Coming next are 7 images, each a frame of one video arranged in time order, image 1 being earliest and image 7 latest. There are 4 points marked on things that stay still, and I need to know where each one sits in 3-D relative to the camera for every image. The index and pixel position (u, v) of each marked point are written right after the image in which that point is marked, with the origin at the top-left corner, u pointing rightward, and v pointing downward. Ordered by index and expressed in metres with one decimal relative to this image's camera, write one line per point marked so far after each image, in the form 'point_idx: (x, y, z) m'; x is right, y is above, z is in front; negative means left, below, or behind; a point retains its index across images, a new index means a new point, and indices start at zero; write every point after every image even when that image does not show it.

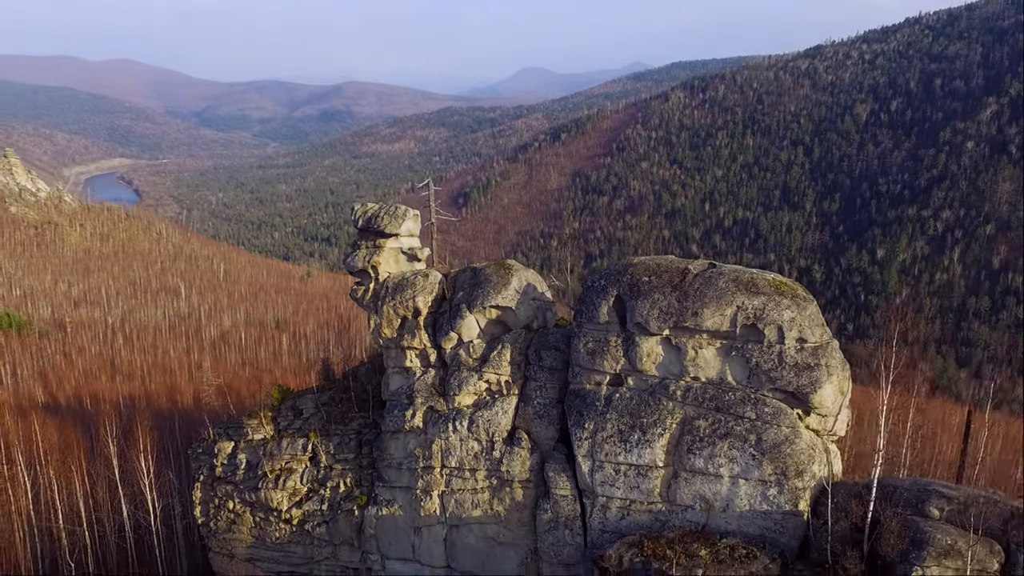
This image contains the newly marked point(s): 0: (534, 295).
0: (+0.1, -0.1, +9.8) m
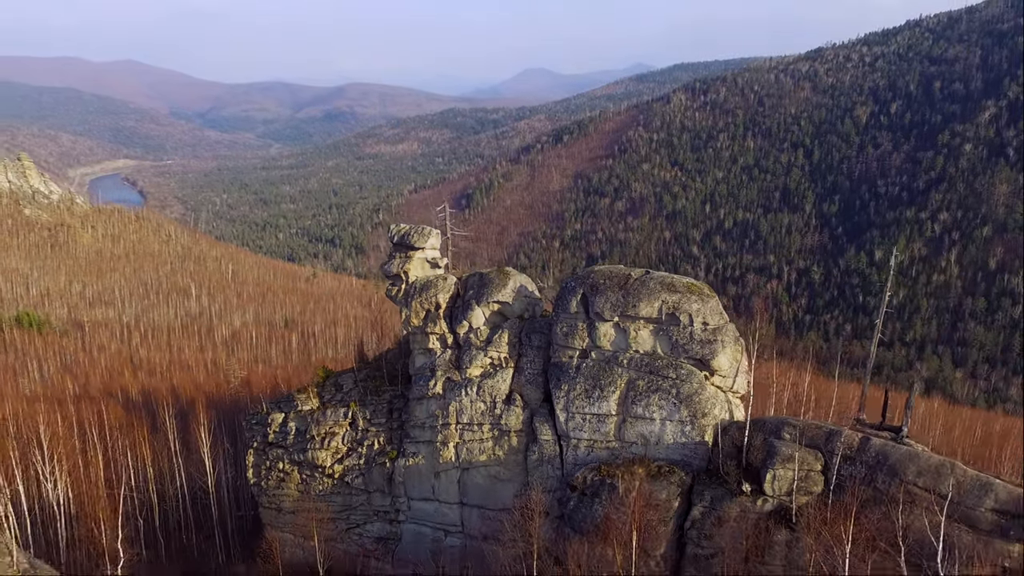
0: (+0.1, -0.1, +10.9) m
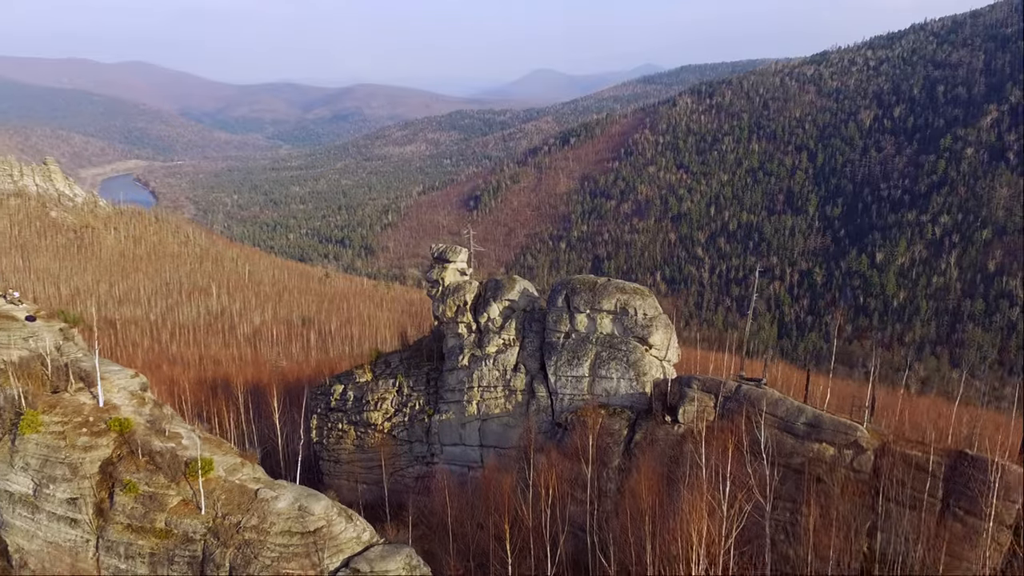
0: (+0.3, -0.1, +12.8) m
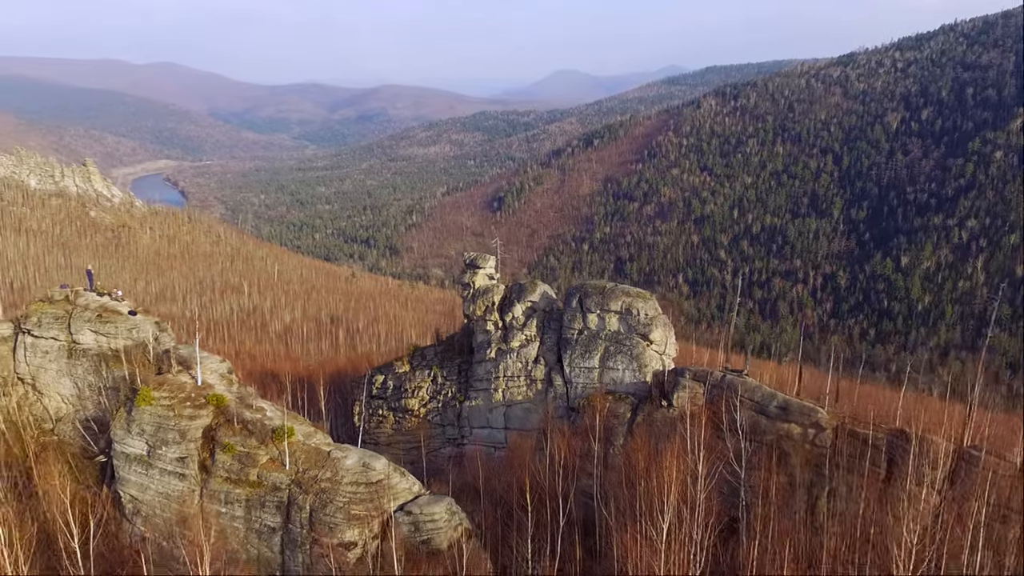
0: (+0.7, -0.1, +13.8) m
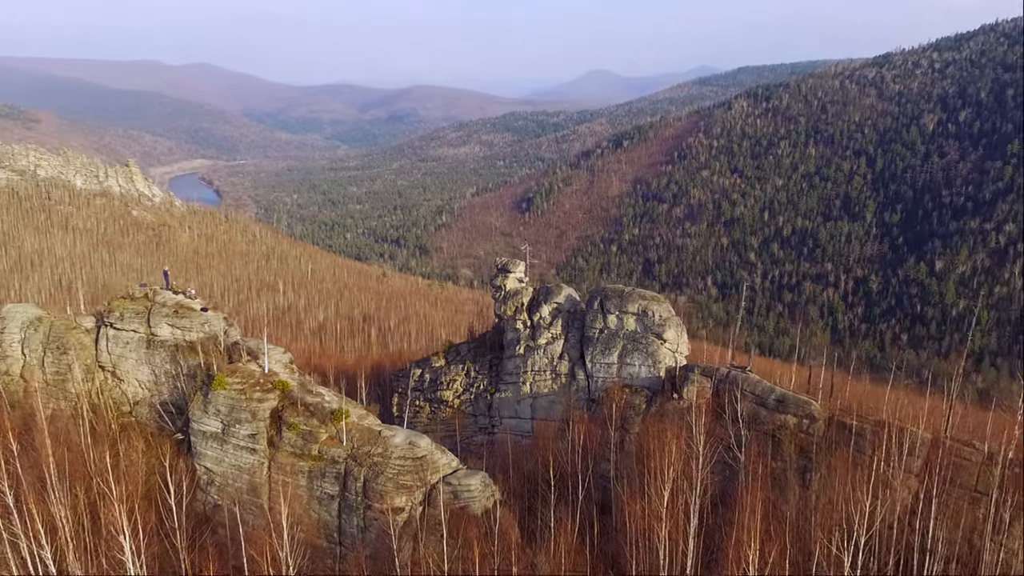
0: (+1.3, -0.2, +14.5) m
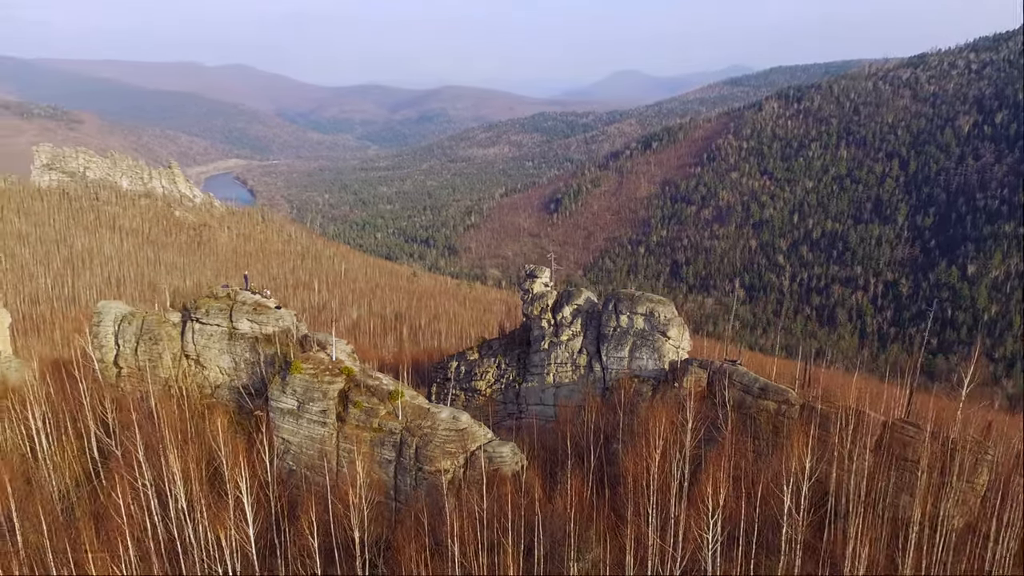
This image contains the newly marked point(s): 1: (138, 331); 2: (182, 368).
0: (+1.8, -0.2, +15.7) m
1: (-5.6, -0.6, +10.6) m
2: (-5.4, -1.3, +11.4) m
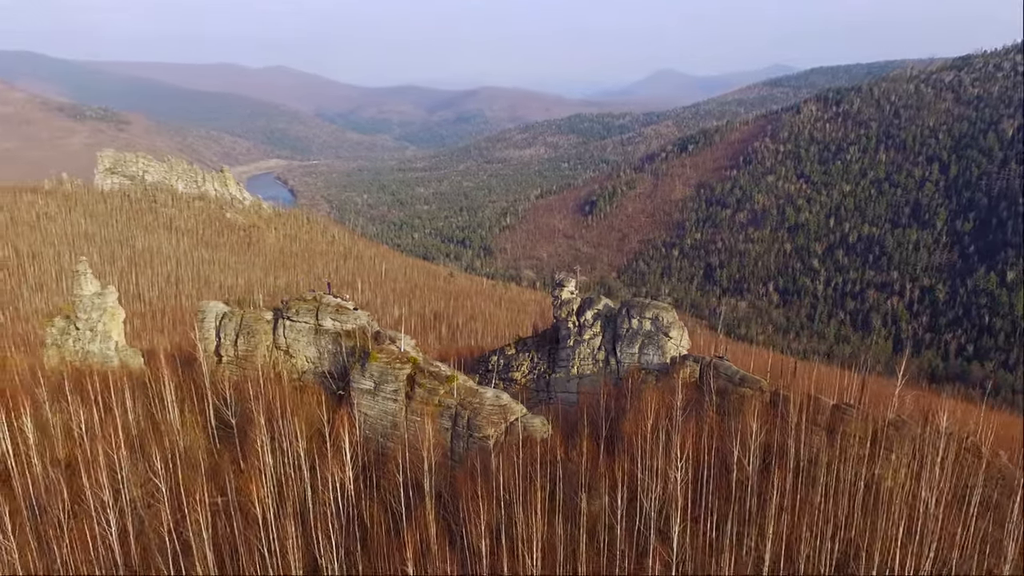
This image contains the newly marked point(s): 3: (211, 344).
0: (+2.7, -0.4, +17.6) m
1: (-5.0, -0.7, +12.9) m
2: (-4.8, -1.3, +13.7) m
3: (-5.5, -1.0, +13.0) m
